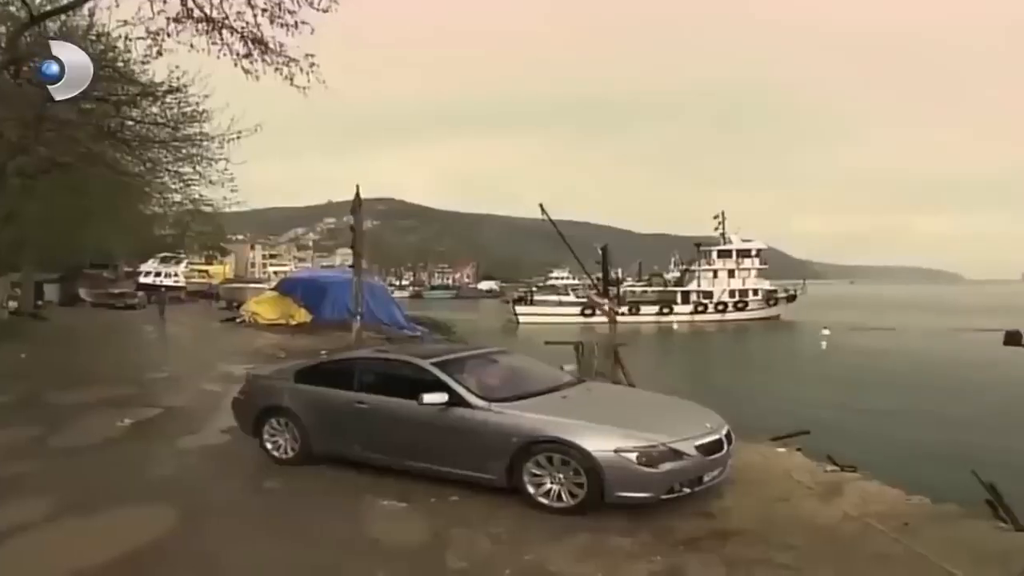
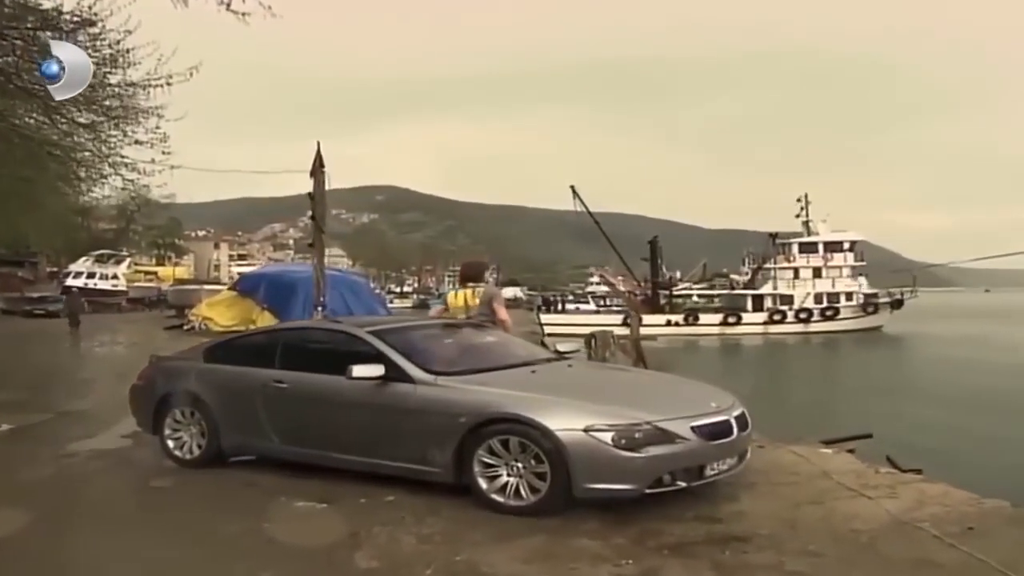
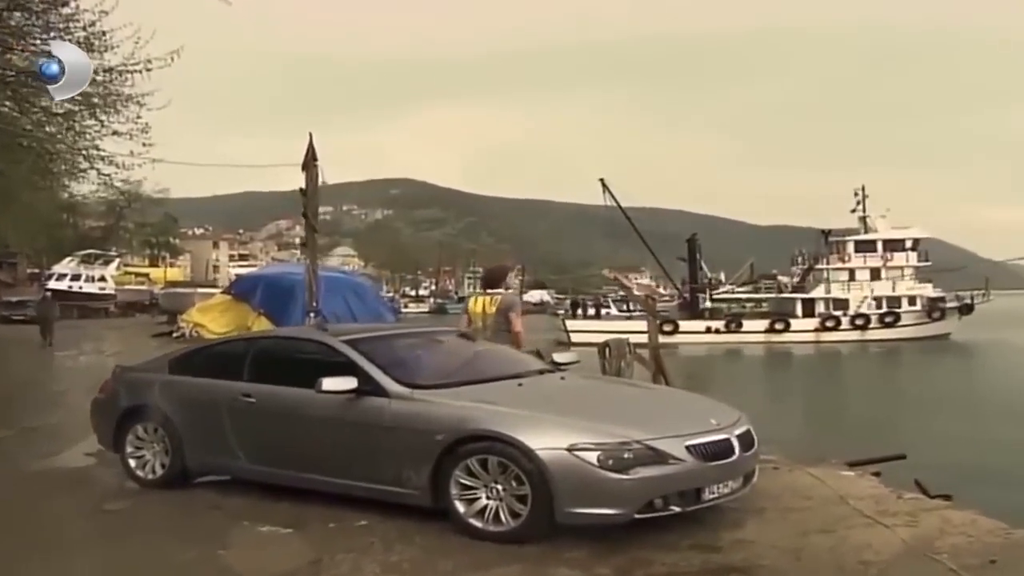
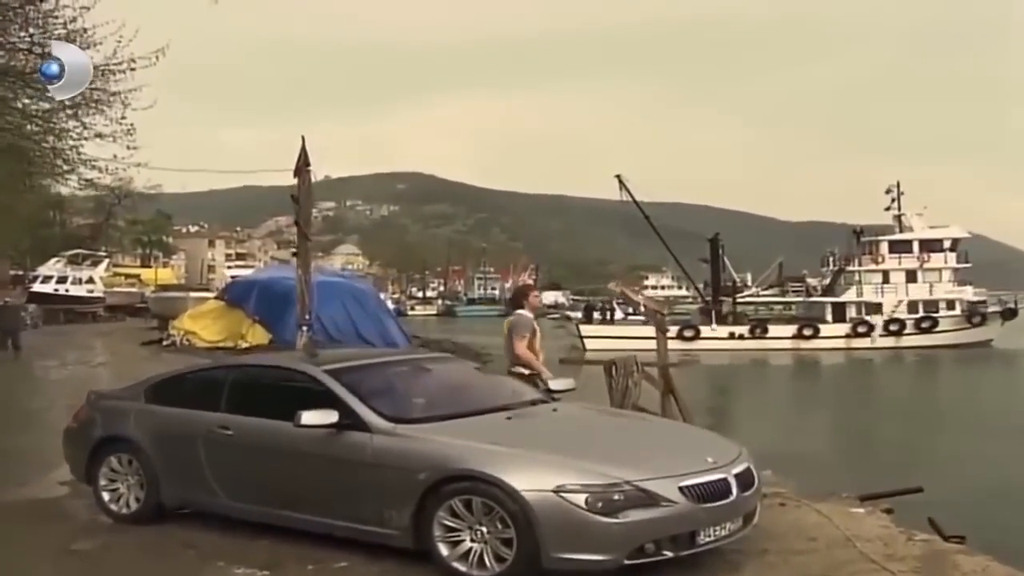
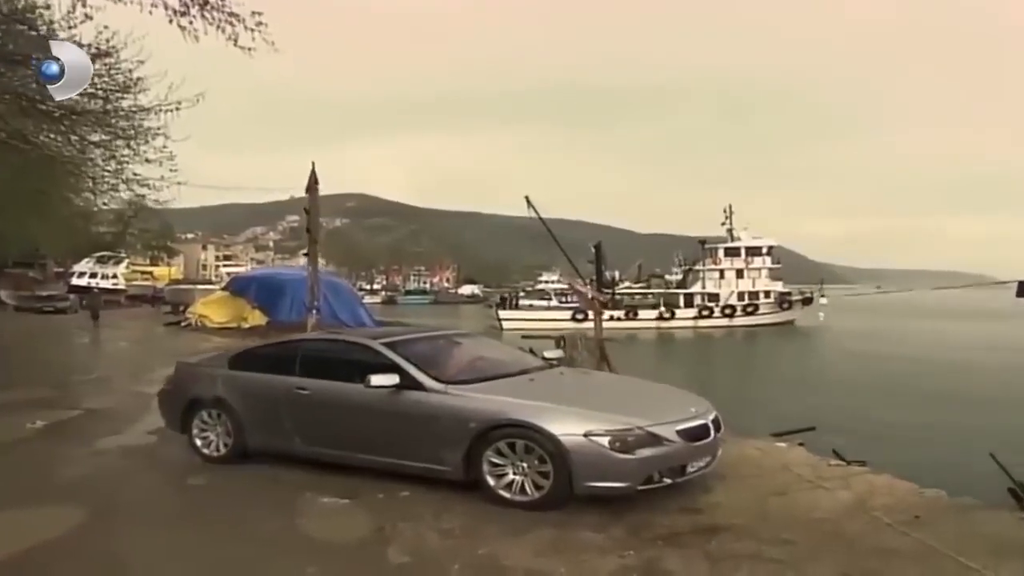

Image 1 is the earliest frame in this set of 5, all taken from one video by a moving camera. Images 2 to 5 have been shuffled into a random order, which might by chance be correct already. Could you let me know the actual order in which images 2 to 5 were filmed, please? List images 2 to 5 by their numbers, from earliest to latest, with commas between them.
5, 2, 3, 4
